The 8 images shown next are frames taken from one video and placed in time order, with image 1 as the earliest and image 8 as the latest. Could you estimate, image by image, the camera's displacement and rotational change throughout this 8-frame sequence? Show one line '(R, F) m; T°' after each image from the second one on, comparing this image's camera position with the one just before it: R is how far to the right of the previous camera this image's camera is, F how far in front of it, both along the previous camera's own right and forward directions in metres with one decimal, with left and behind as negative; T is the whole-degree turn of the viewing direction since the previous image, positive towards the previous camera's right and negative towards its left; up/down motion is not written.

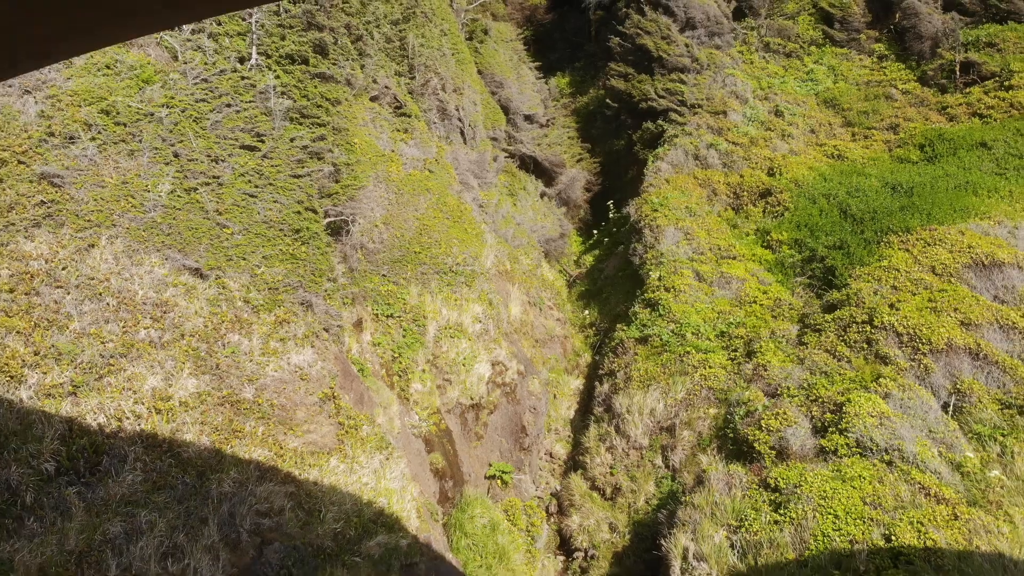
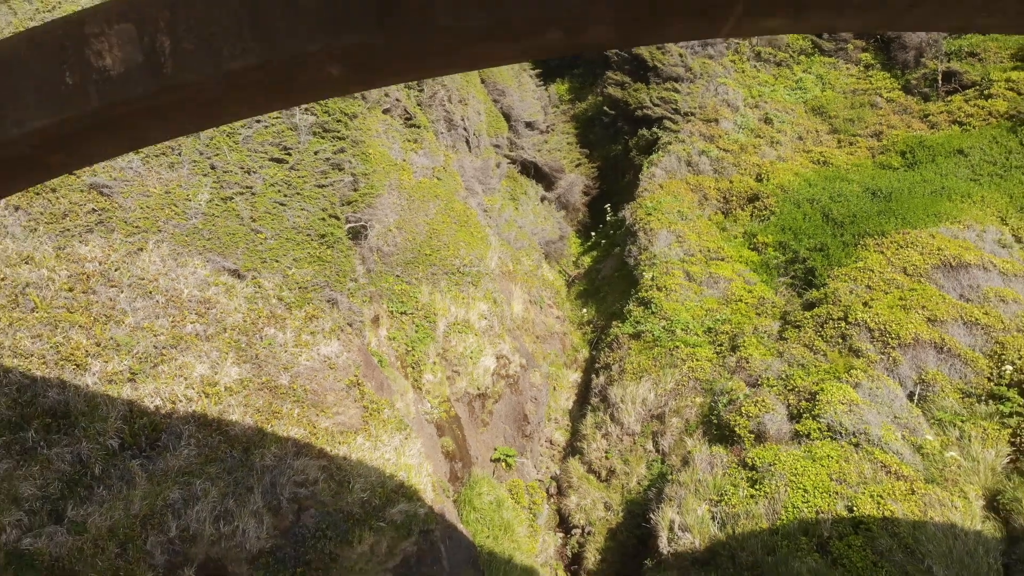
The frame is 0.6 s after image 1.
(-0.1, -0.6) m; 0°
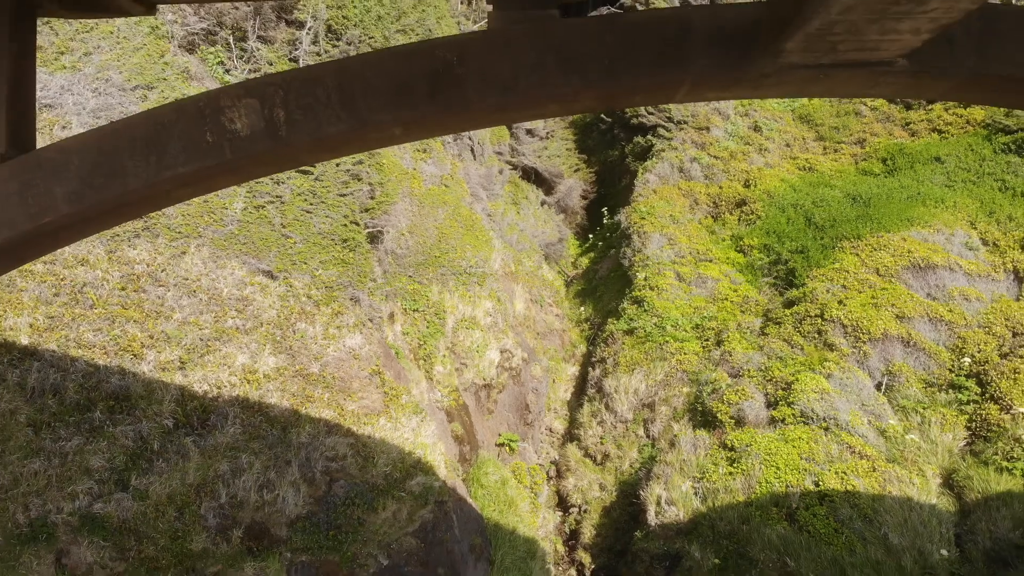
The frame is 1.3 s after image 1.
(-0.1, -0.7) m; 0°
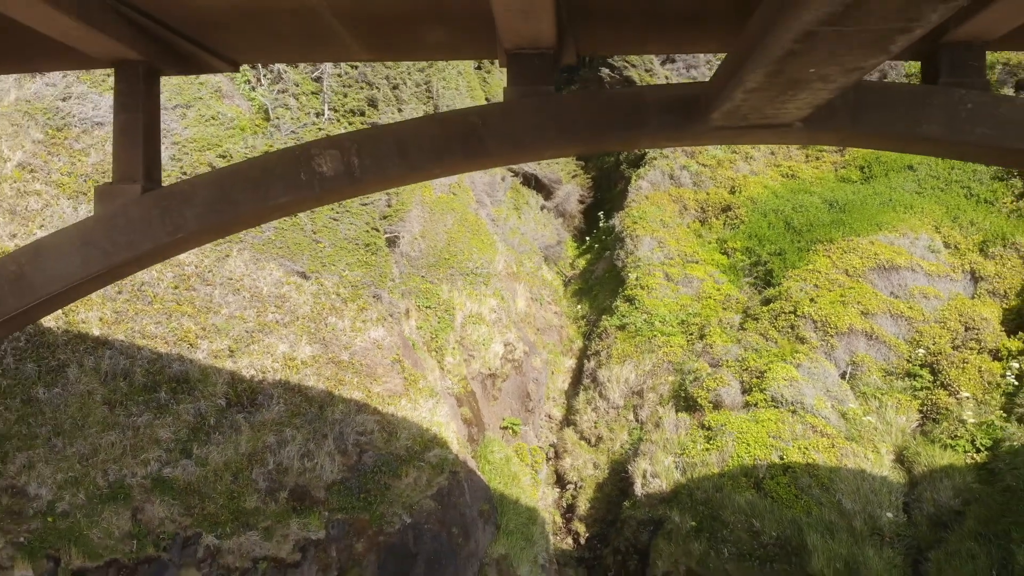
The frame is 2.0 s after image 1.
(-0.1, -0.9) m; 0°
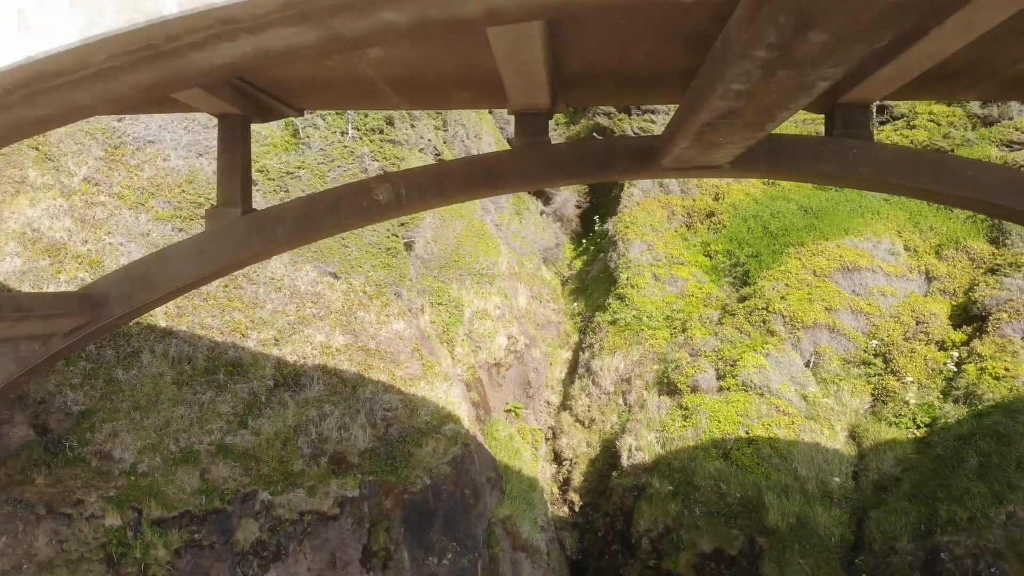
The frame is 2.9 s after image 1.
(-0.1, -1.2) m; 0°
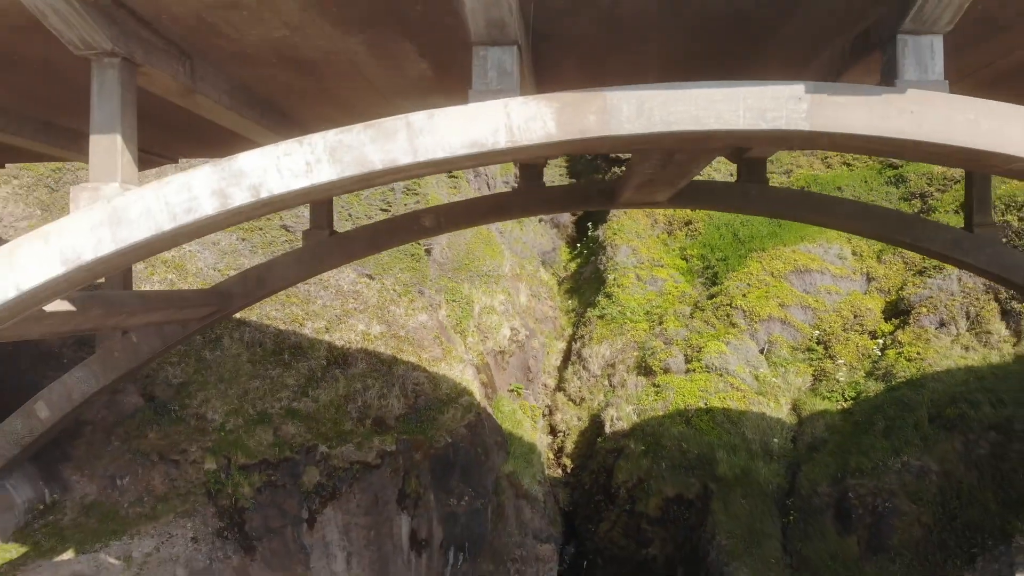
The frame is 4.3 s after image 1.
(-0.1, -2.0) m; 0°
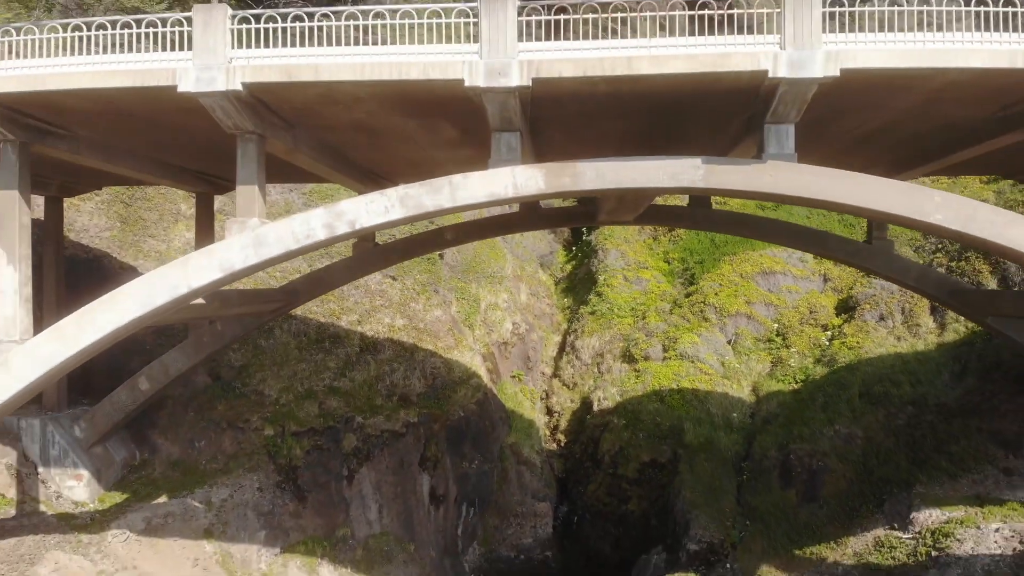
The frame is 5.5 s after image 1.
(-0.1, -1.9) m; 0°
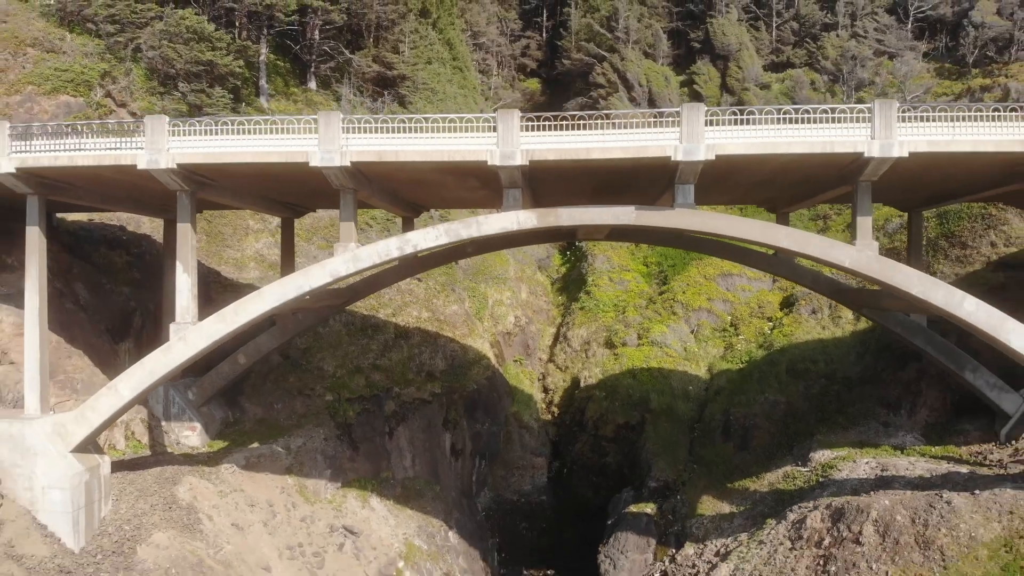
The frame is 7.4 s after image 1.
(-0.1, -3.2) m; 0°
